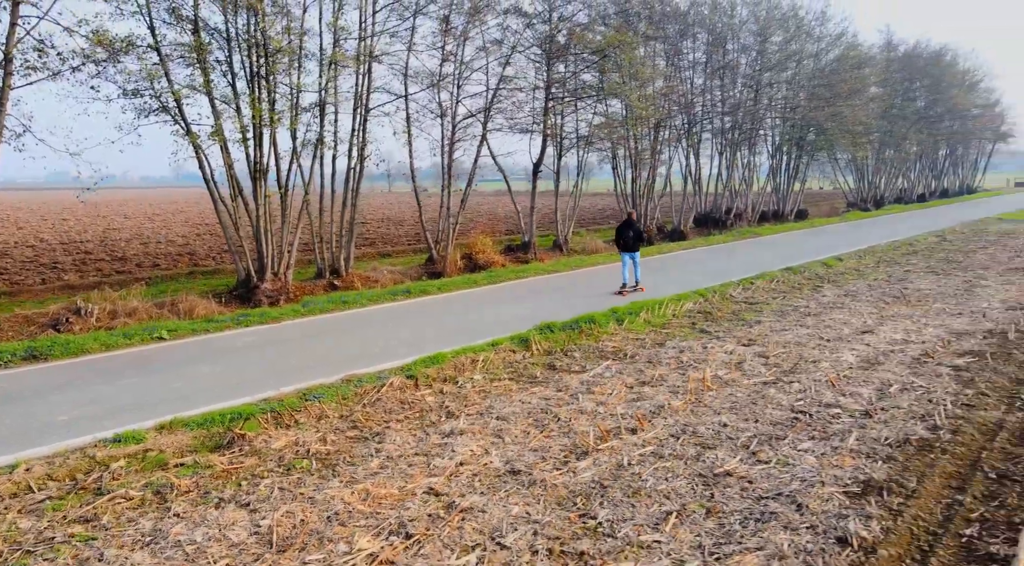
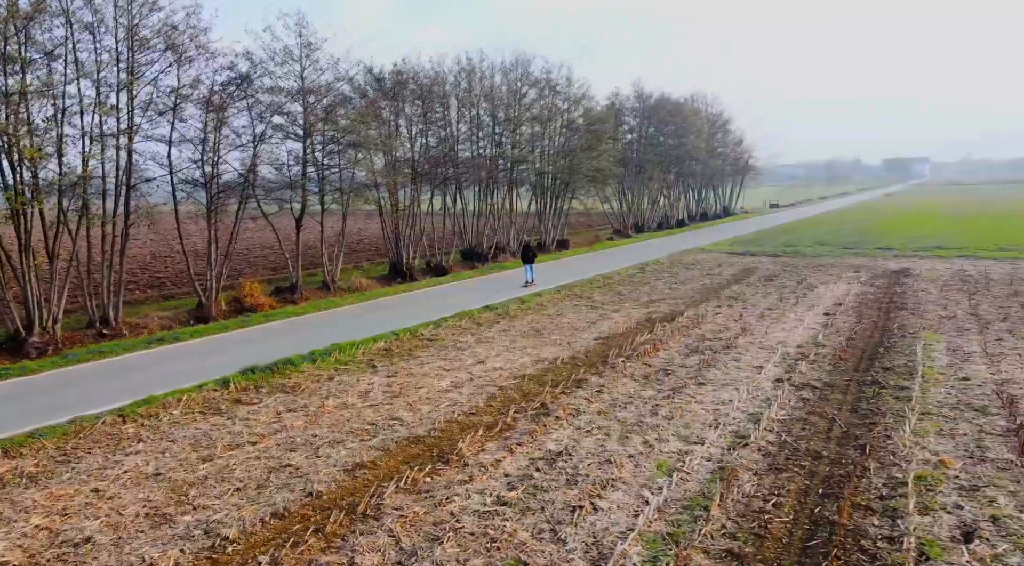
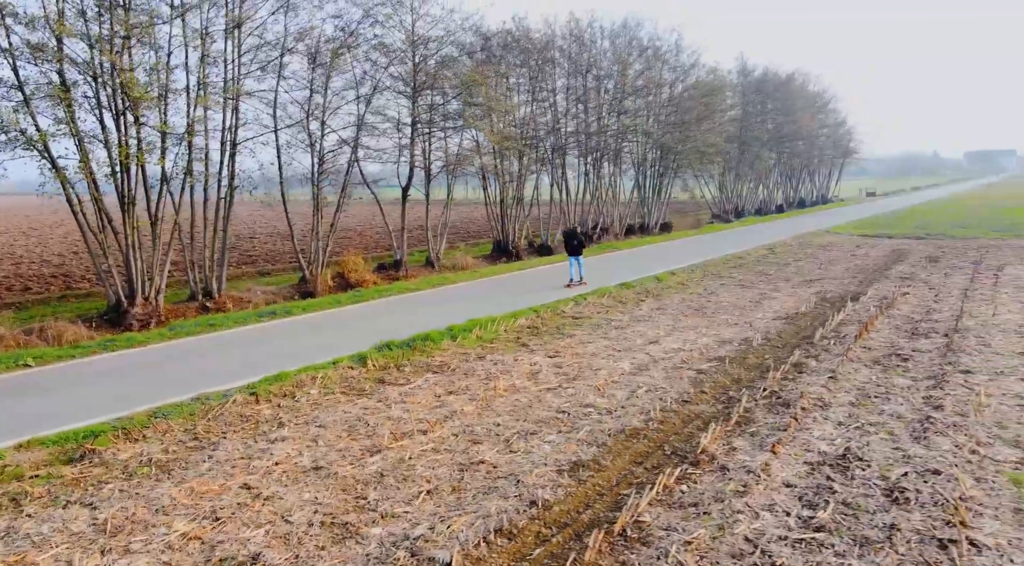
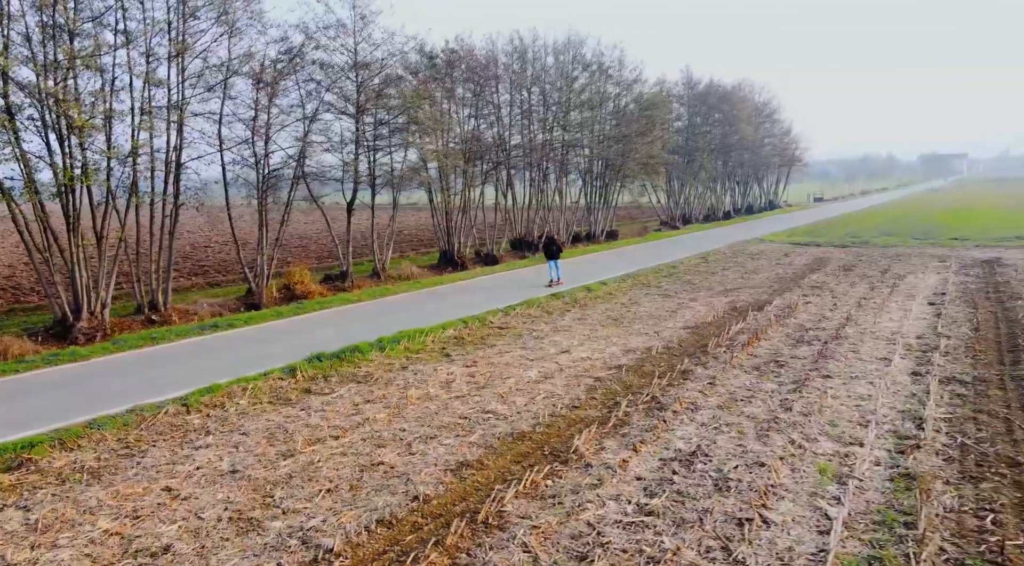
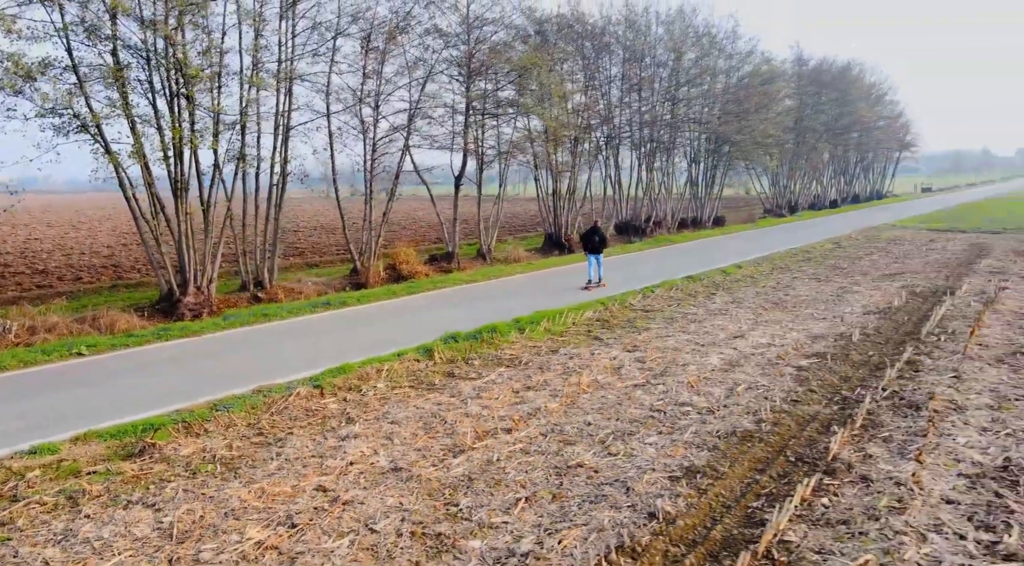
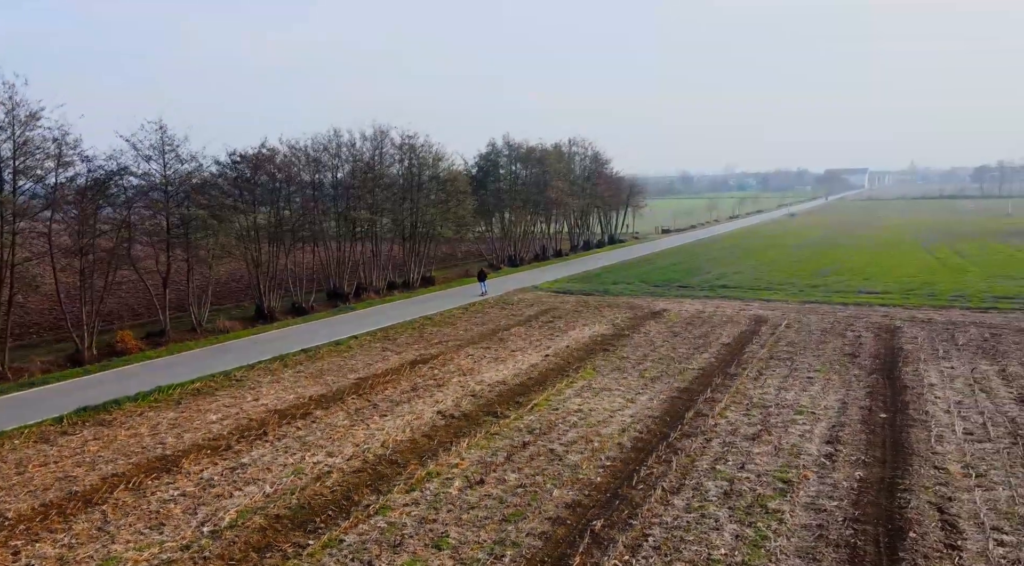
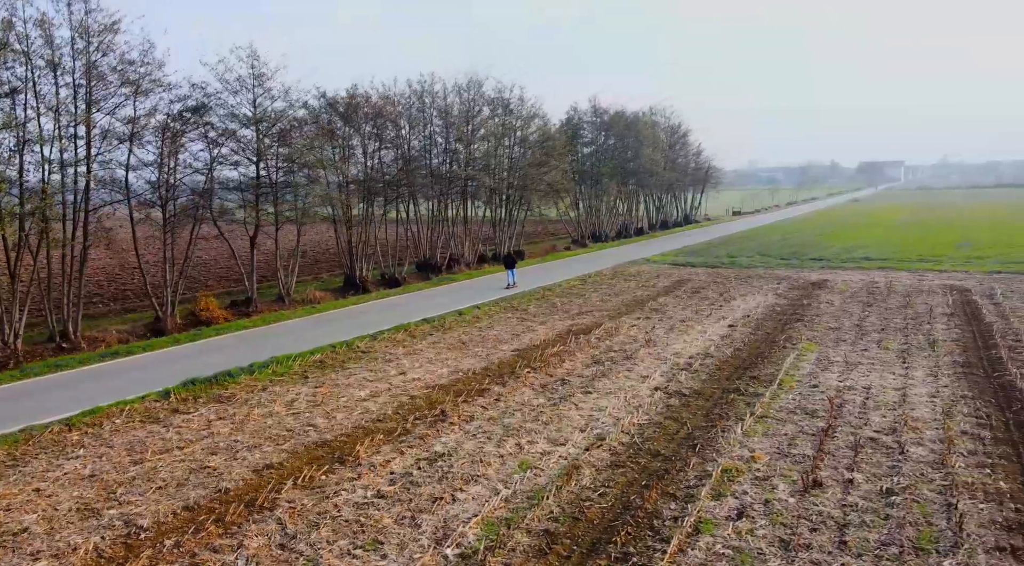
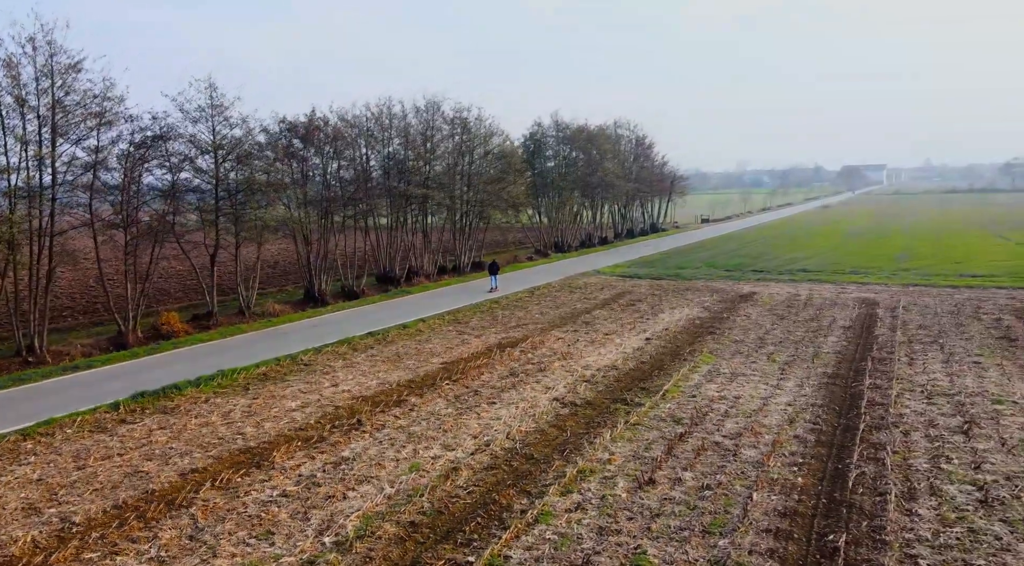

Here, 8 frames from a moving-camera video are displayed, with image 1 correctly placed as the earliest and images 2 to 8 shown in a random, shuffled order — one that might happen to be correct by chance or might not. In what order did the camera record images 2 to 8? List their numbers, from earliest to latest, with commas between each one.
5, 3, 4, 2, 7, 8, 6
